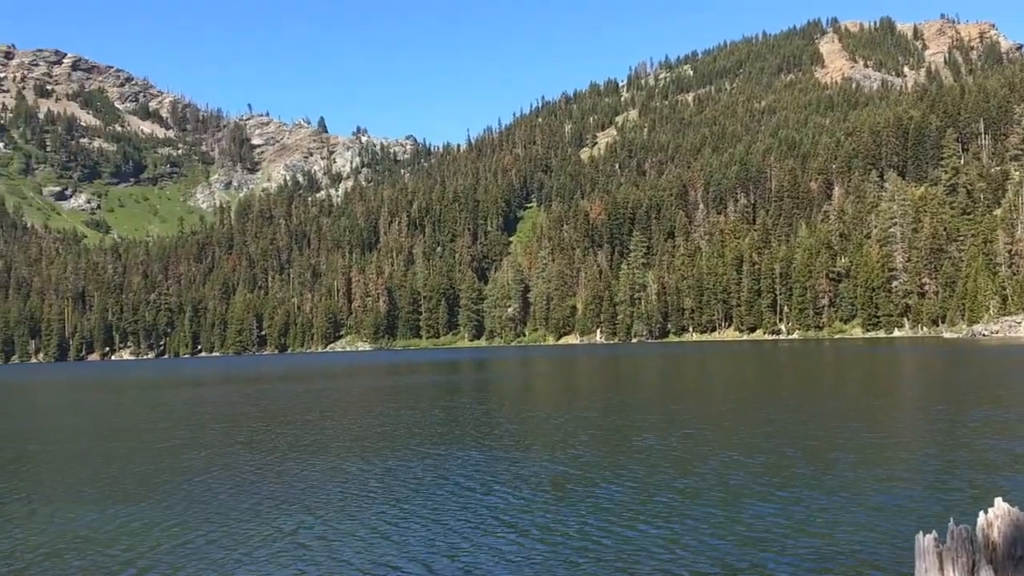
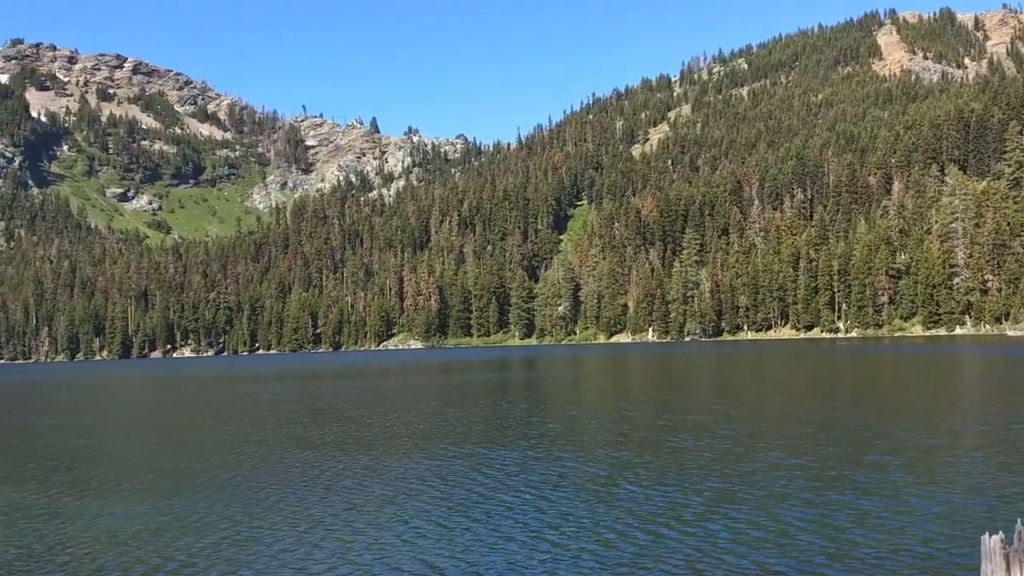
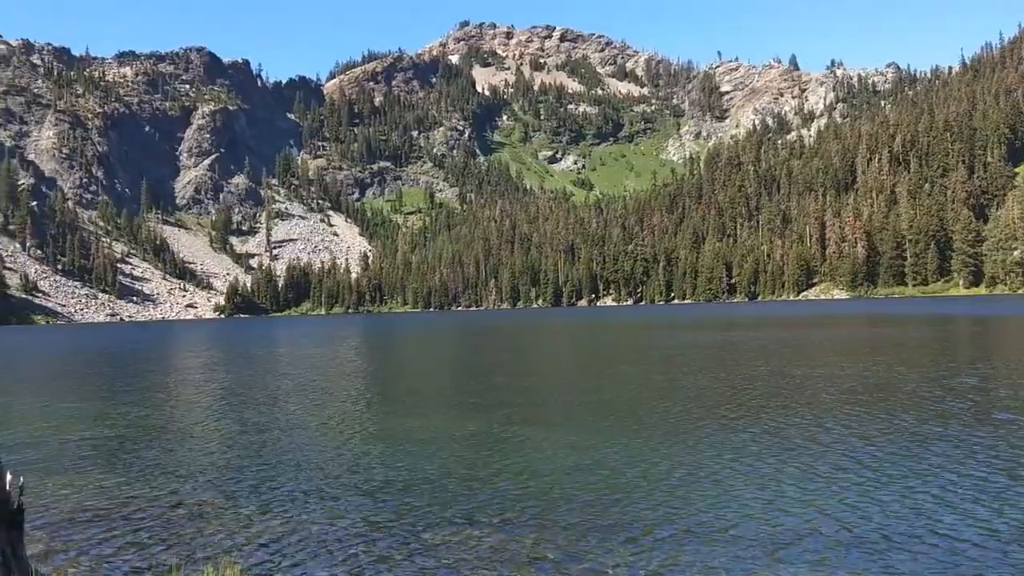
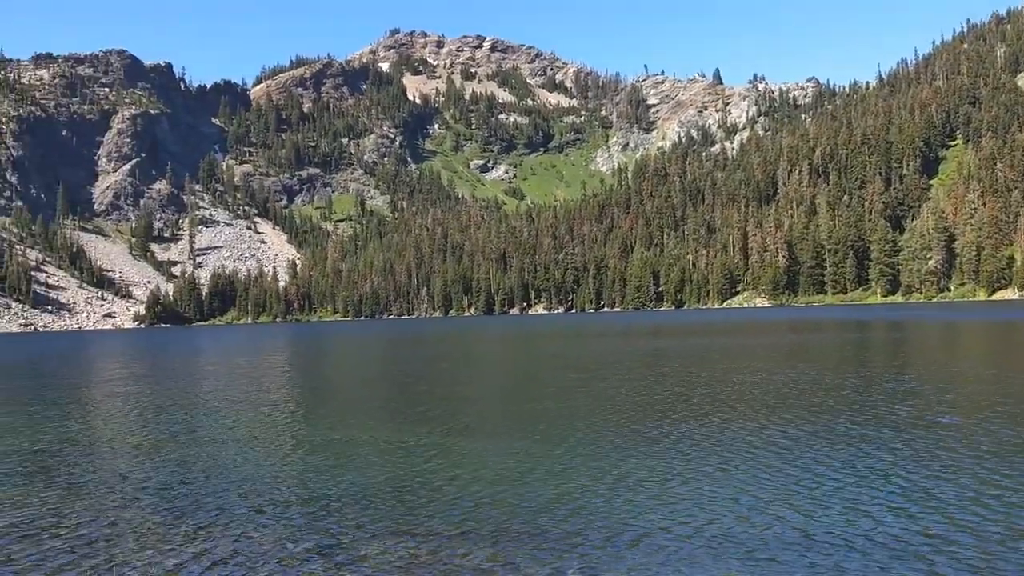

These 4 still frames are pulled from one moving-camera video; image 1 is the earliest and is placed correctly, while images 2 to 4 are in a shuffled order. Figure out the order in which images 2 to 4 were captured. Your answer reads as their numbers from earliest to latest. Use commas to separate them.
2, 4, 3
